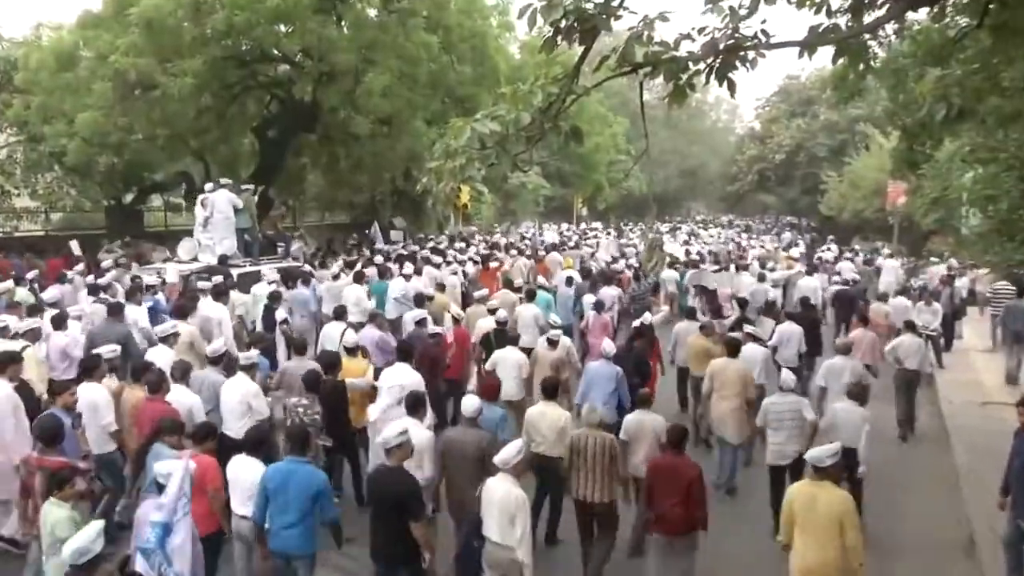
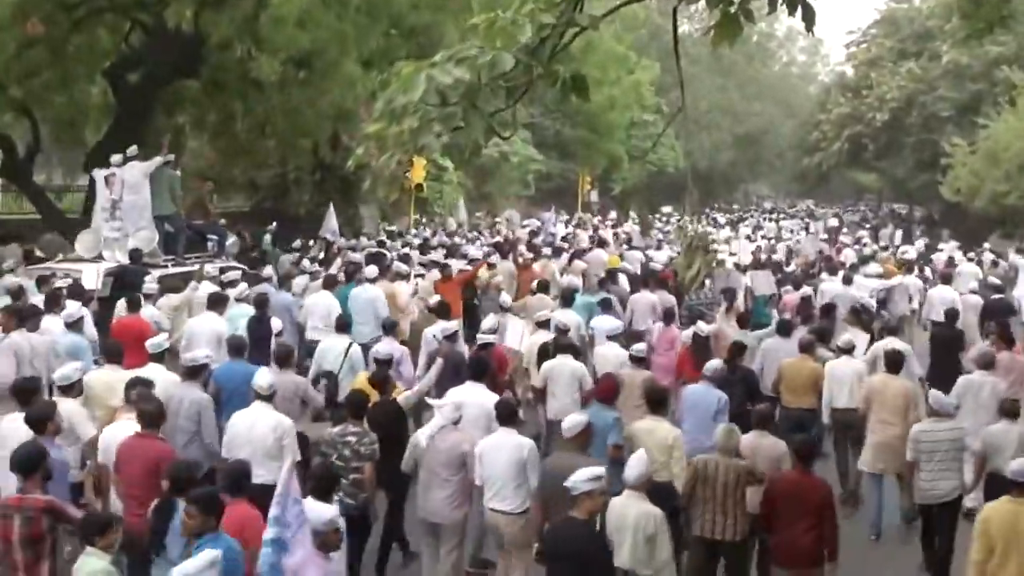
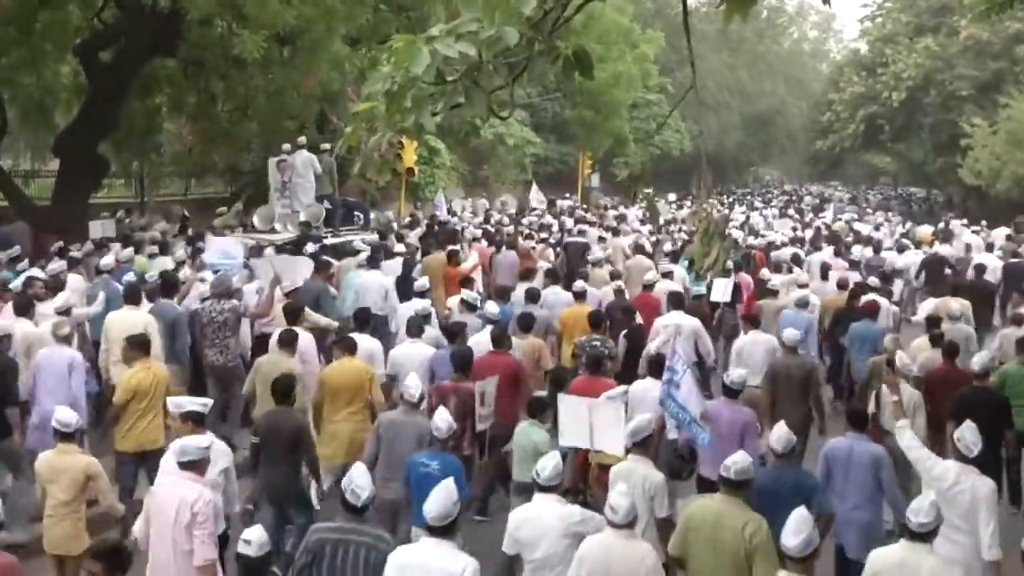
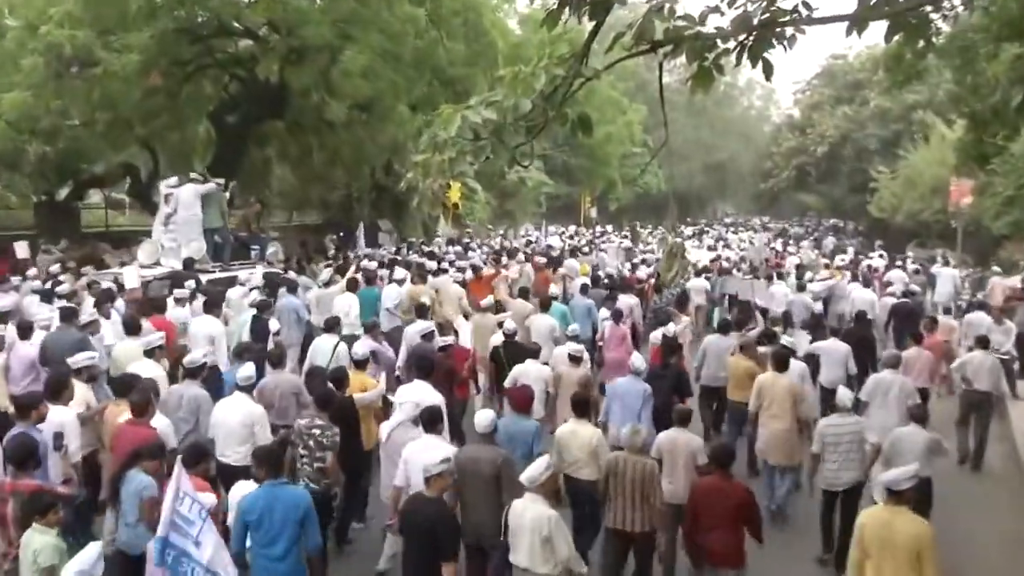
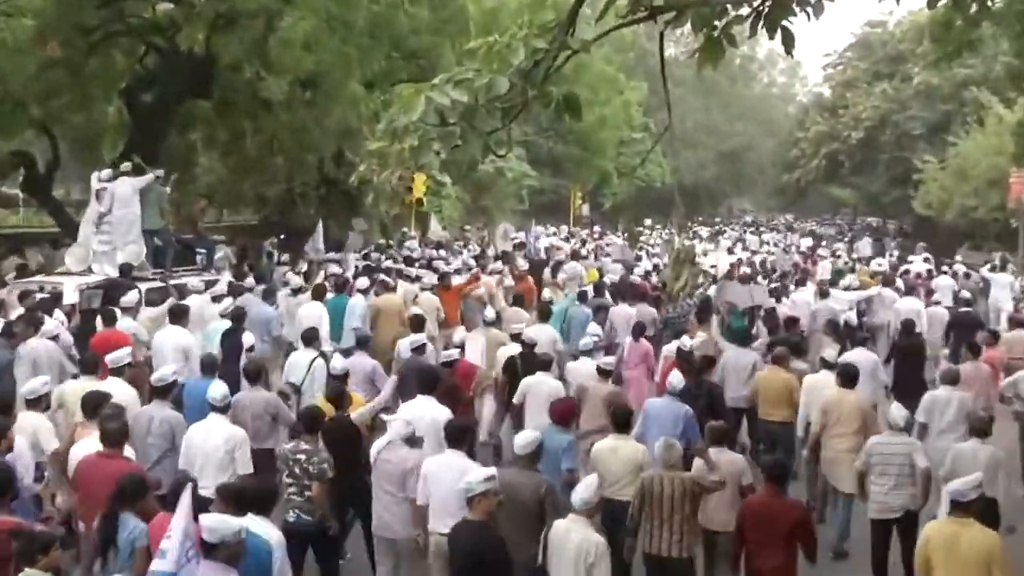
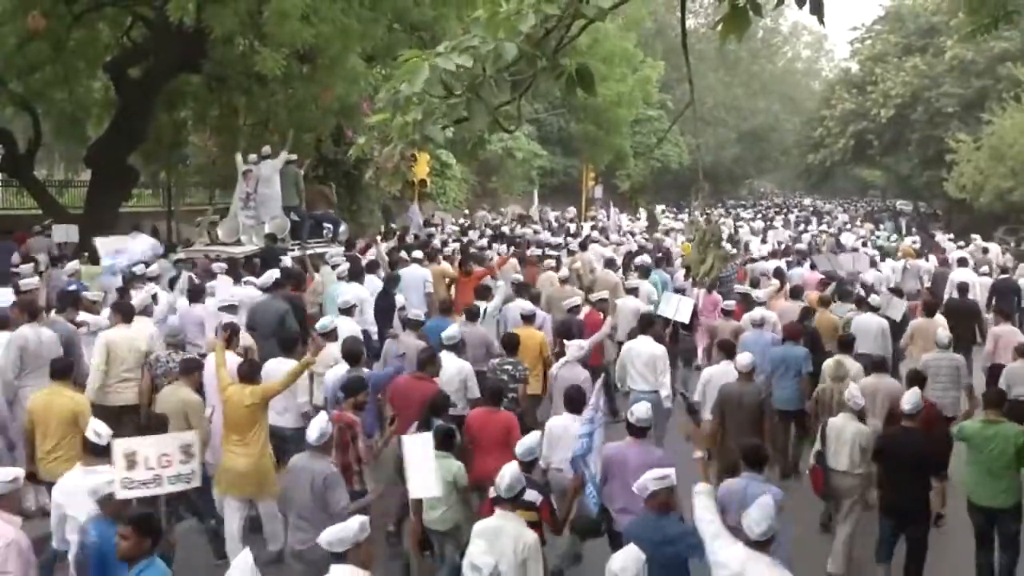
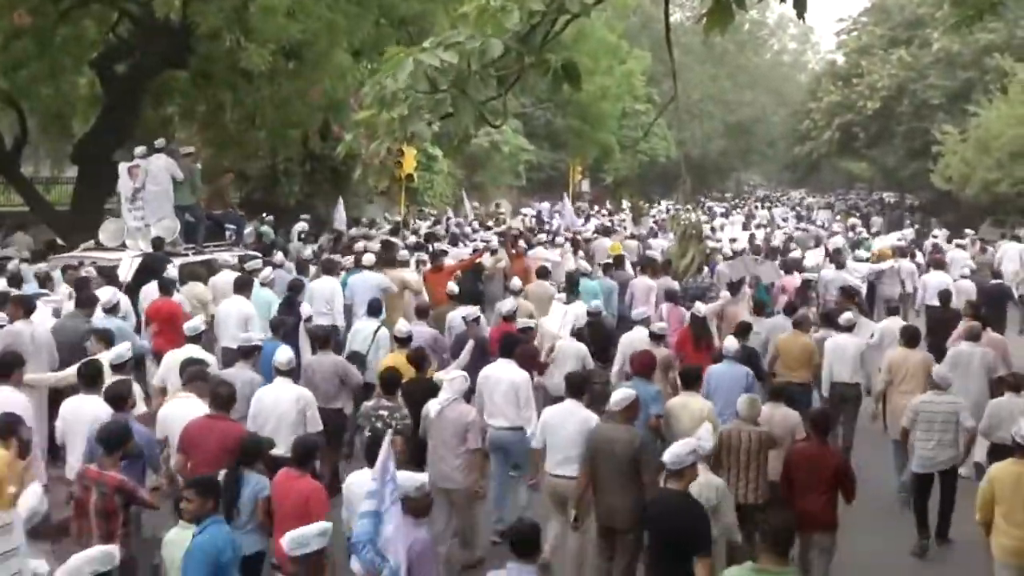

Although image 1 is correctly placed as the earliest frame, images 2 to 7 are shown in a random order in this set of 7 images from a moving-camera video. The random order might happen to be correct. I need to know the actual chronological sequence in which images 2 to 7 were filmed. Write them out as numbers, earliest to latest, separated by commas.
4, 5, 2, 7, 6, 3
